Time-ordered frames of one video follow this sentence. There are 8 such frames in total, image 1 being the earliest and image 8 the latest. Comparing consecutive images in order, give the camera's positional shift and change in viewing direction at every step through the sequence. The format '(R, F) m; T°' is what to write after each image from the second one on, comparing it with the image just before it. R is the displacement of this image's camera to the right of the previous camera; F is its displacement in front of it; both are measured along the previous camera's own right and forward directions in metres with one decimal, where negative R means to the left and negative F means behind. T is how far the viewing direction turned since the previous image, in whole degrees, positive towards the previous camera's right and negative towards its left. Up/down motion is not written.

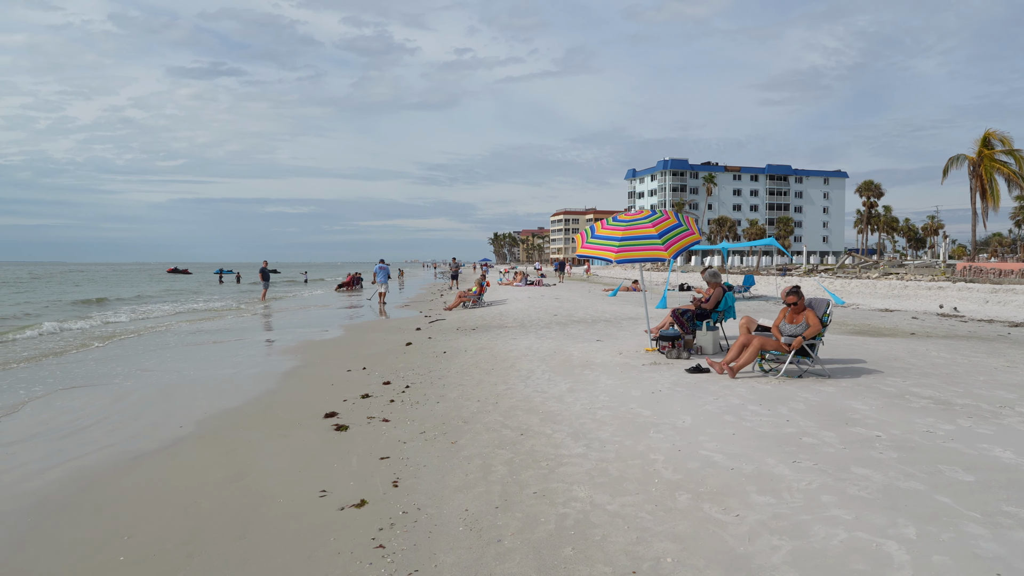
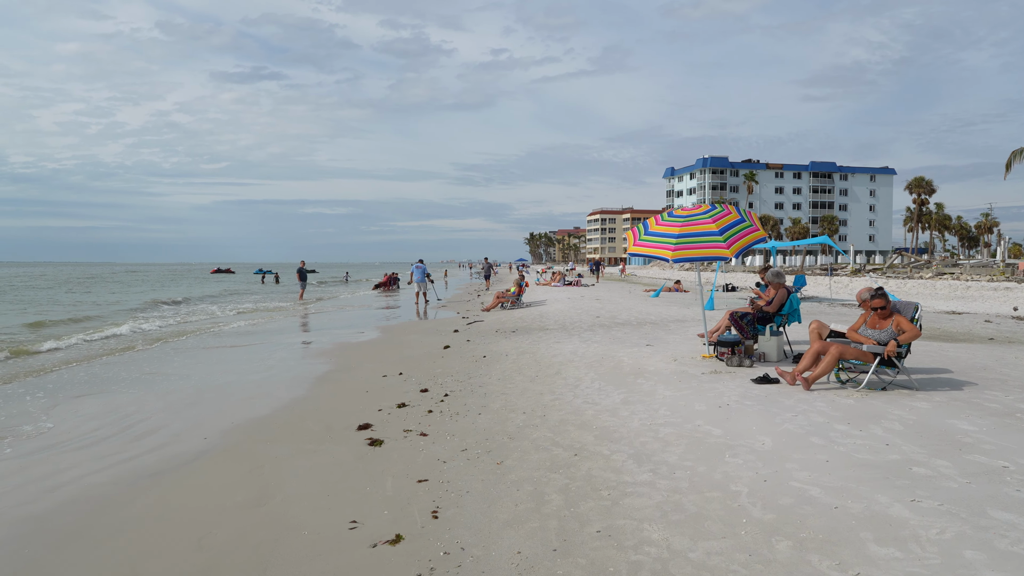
(-0.1, +0.6) m; -3°
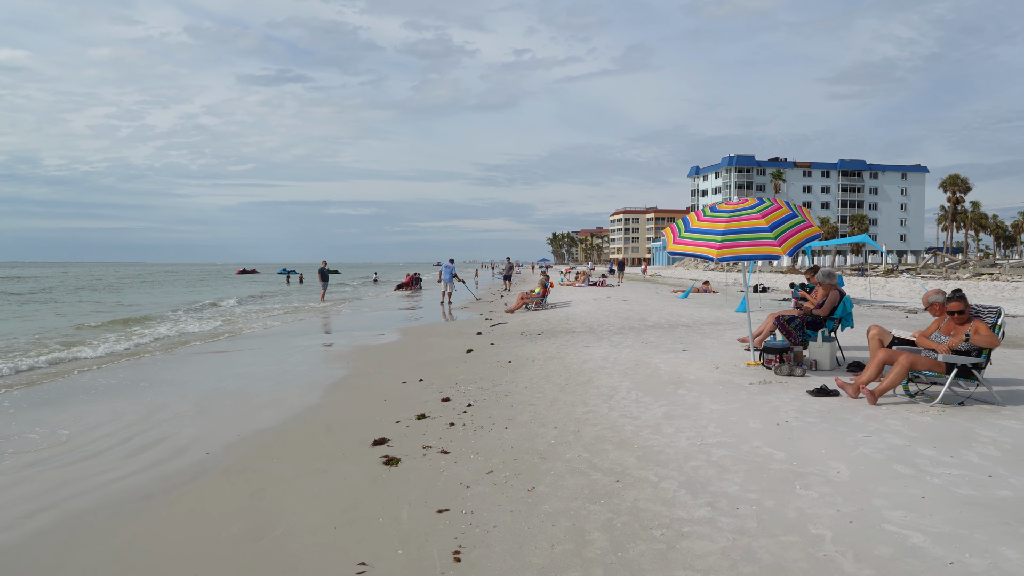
(-0.1, +0.6) m; -2°
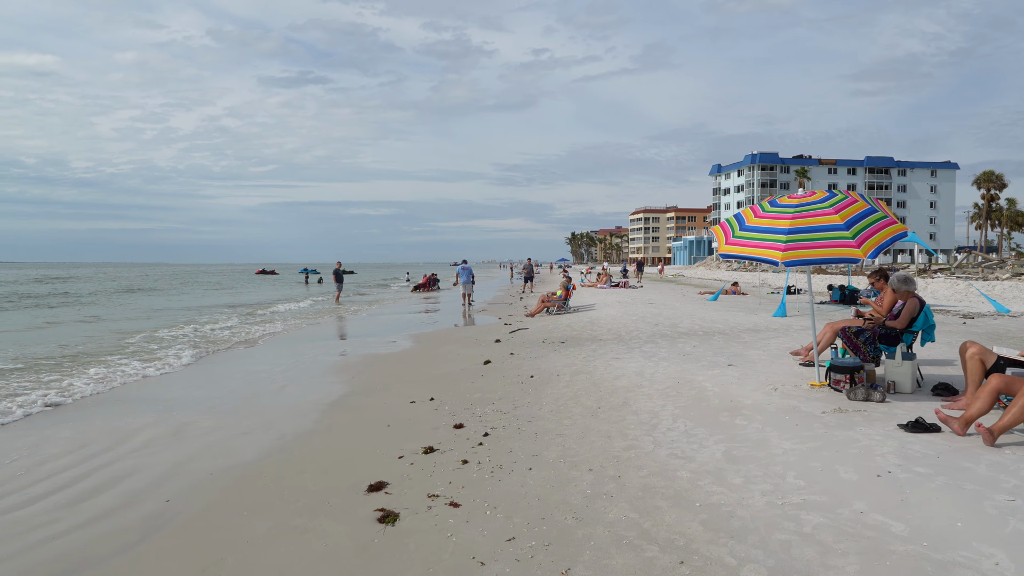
(0.0, +1.1) m; -2°
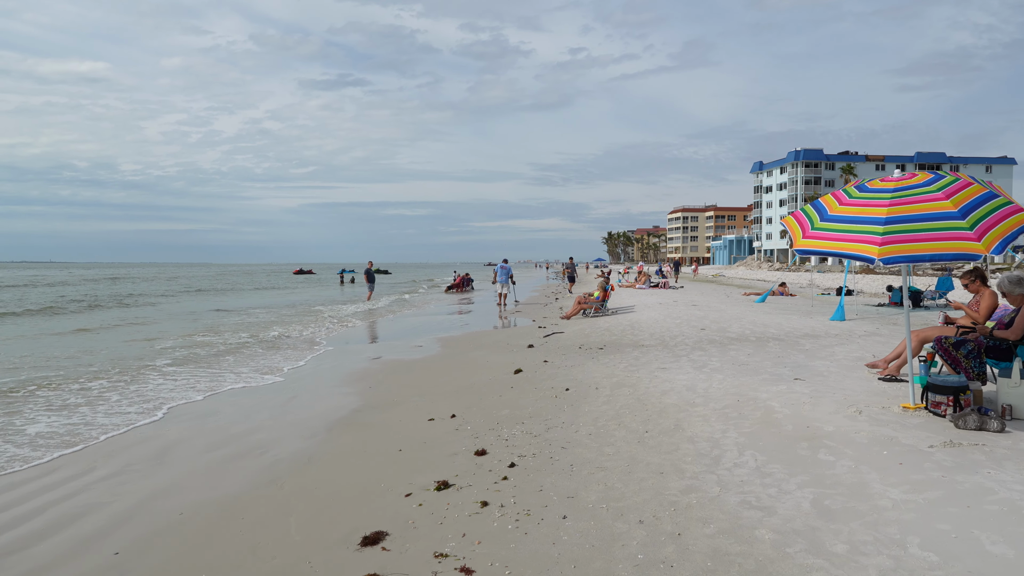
(0.0, +1.0) m; -3°
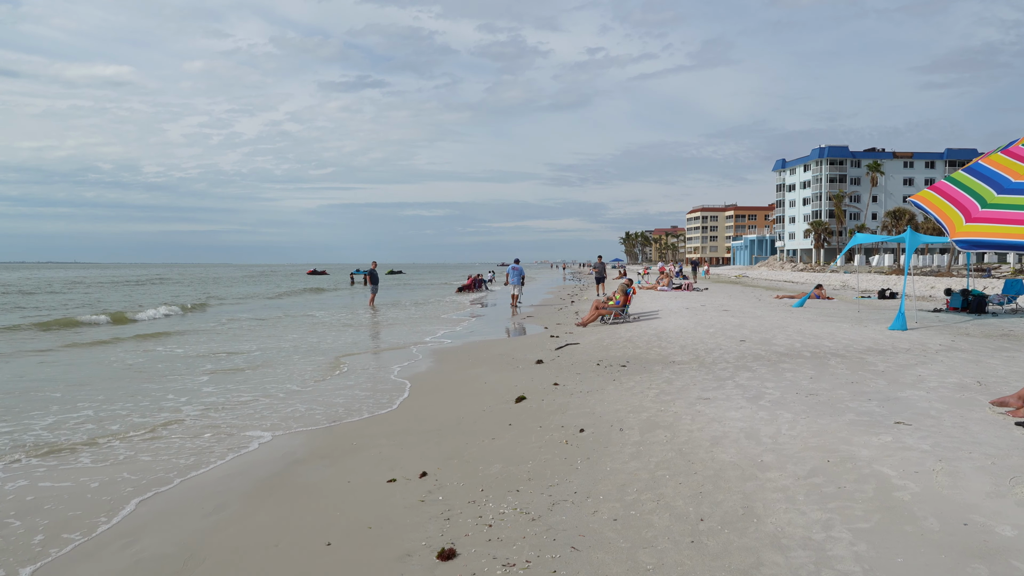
(+0.2, +2.0) m; -2°
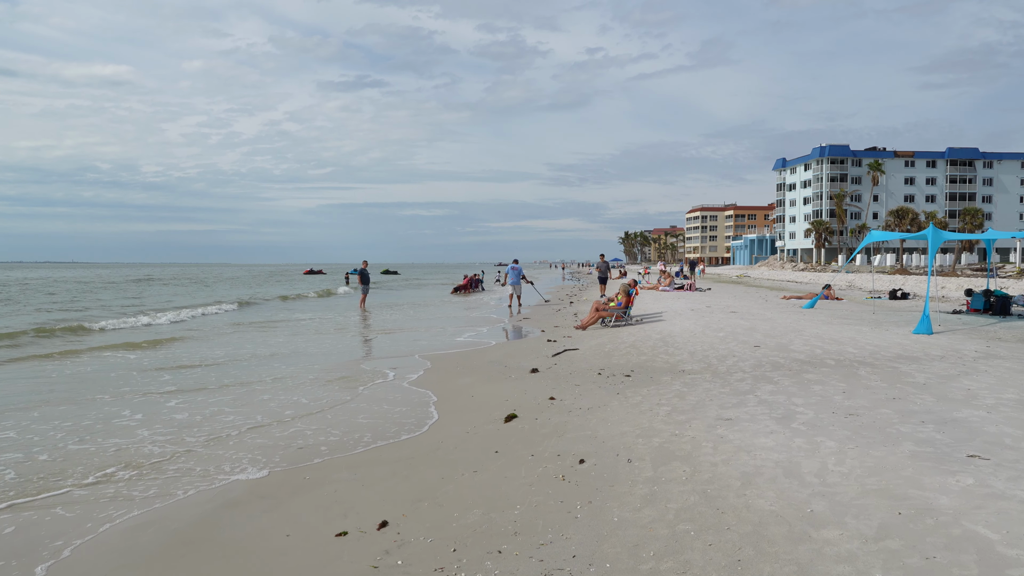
(+0.1, +1.1) m; 0°
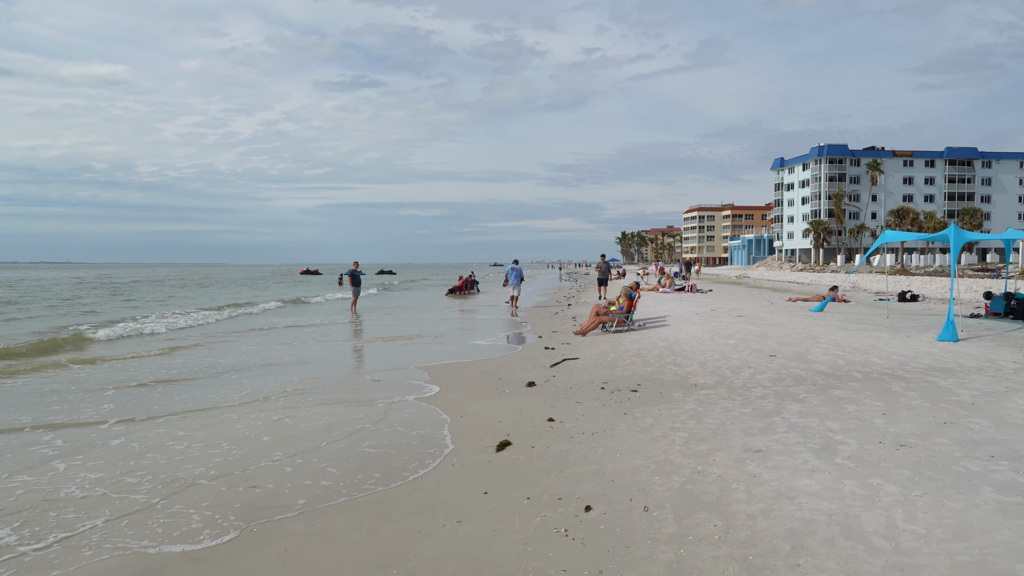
(0.0, +0.9) m; 0°
